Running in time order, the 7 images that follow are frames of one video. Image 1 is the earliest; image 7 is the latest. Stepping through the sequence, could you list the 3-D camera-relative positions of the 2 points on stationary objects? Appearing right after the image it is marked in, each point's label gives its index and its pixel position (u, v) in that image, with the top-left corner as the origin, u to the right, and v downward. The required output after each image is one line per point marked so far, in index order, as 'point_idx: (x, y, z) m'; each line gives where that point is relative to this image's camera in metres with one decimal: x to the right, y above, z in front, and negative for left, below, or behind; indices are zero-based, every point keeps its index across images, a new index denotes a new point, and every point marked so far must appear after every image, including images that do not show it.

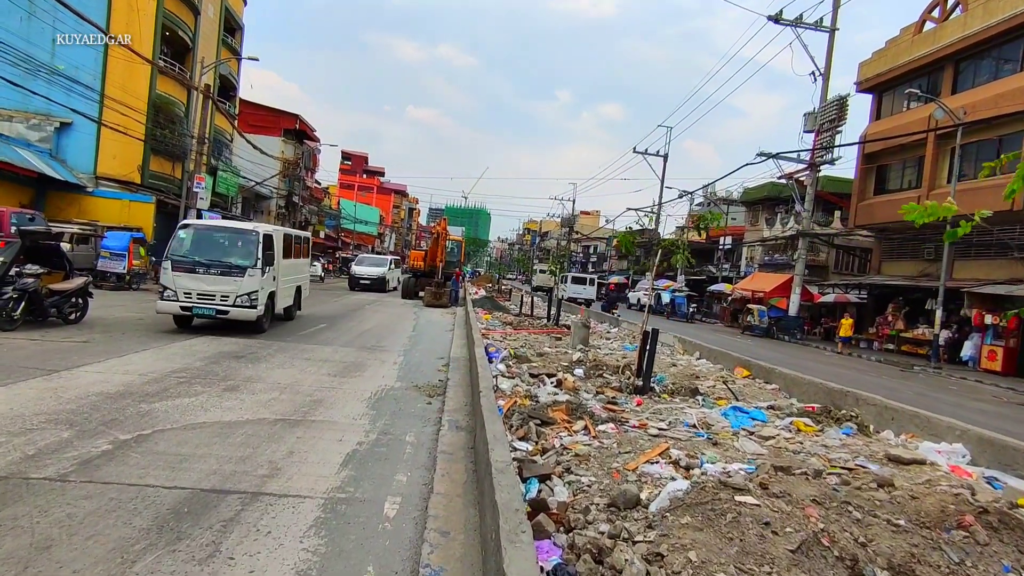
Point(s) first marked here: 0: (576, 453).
0: (+0.5, -1.3, +4.4) m
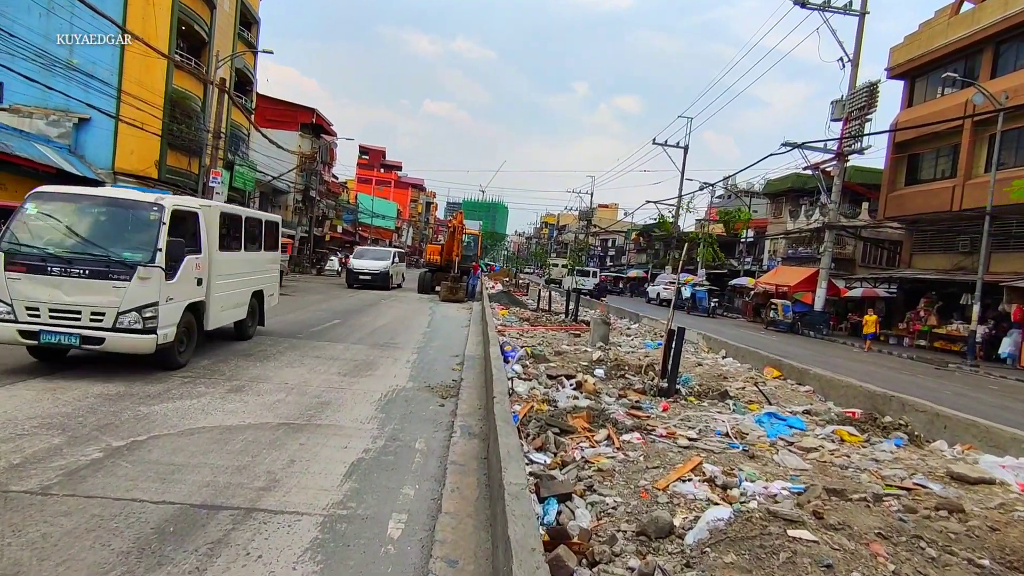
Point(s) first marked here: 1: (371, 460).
0: (+0.6, -1.3, +4.0) m
1: (-1.2, -1.5, +5.0) m
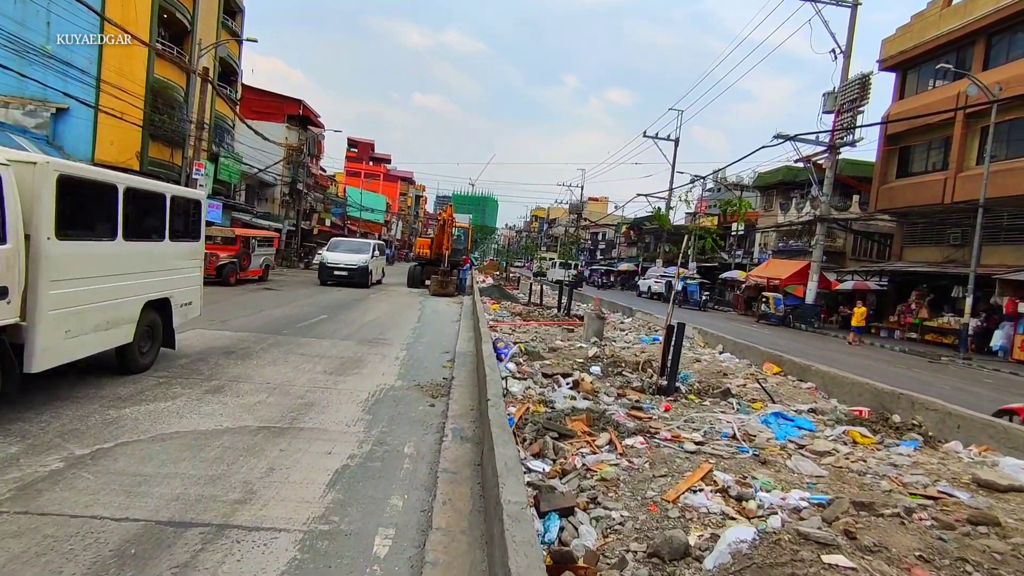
0: (+0.6, -1.2, +3.7) m
1: (-1.3, -1.5, +4.6) m
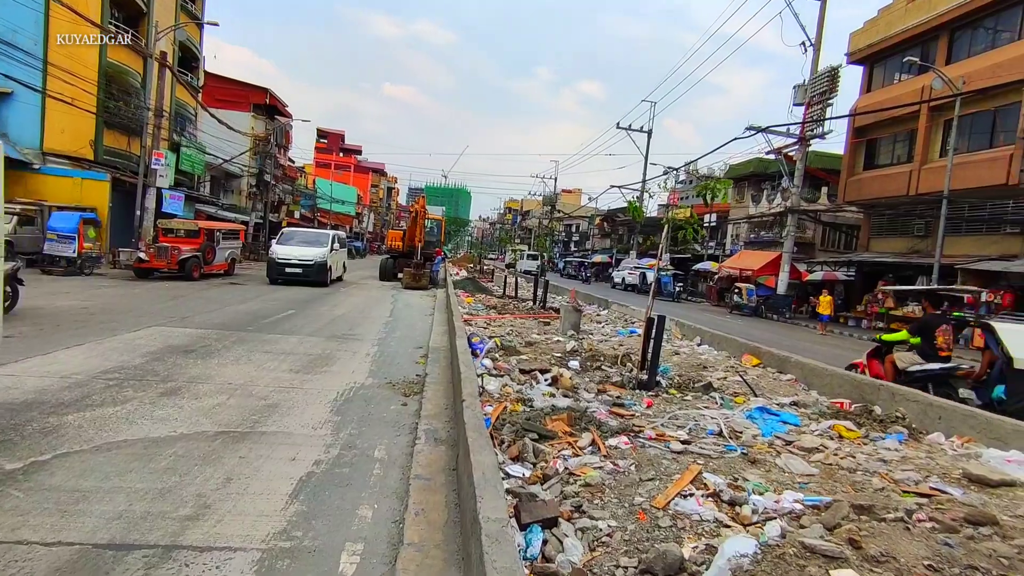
0: (+0.5, -1.2, +3.5) m
1: (-1.4, -1.4, +4.3) m
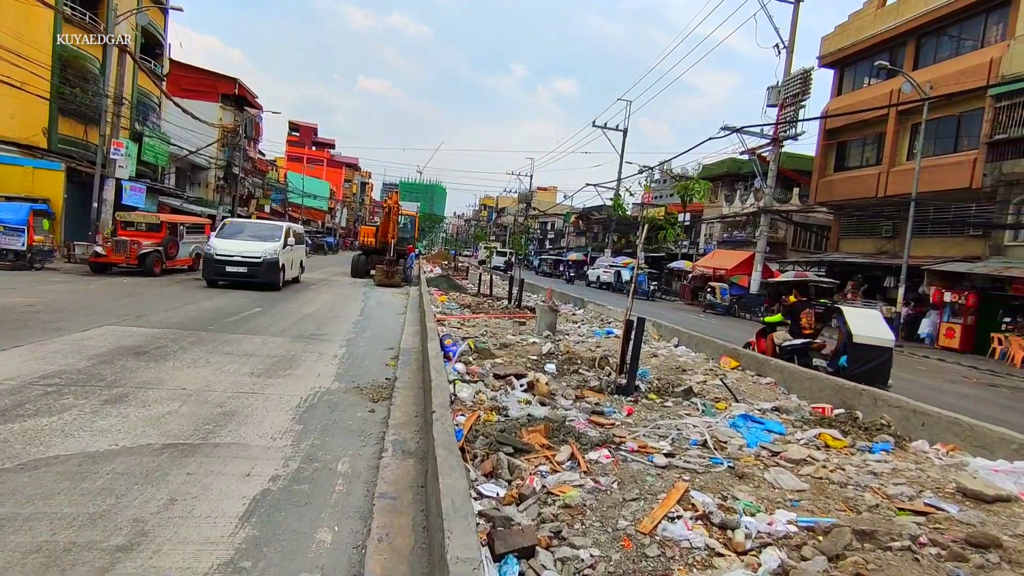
0: (+0.3, -1.2, +3.2) m
1: (-1.6, -1.4, +4.0) m
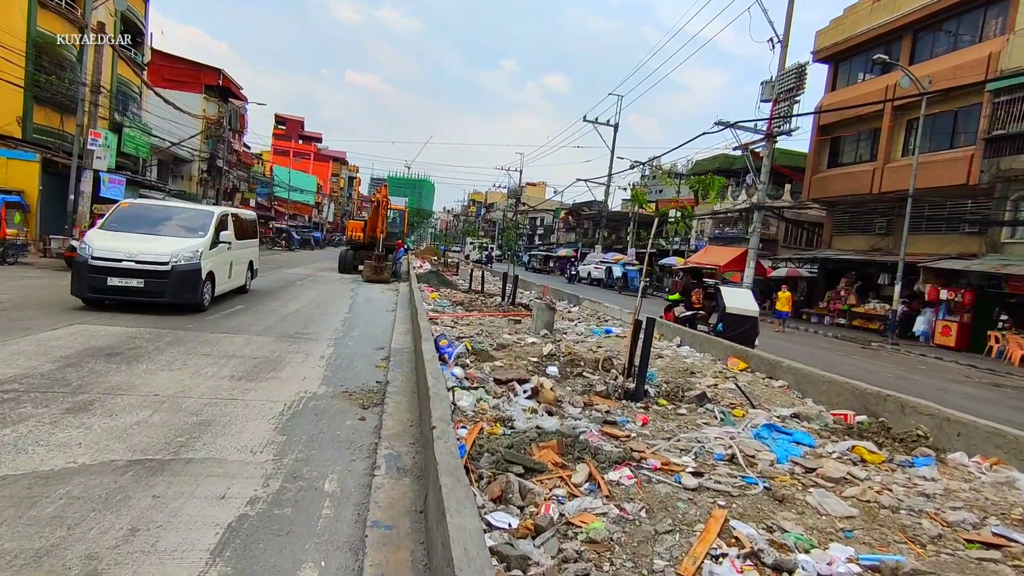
0: (+0.4, -1.2, +2.8) m
1: (-1.6, -1.4, +3.5) m
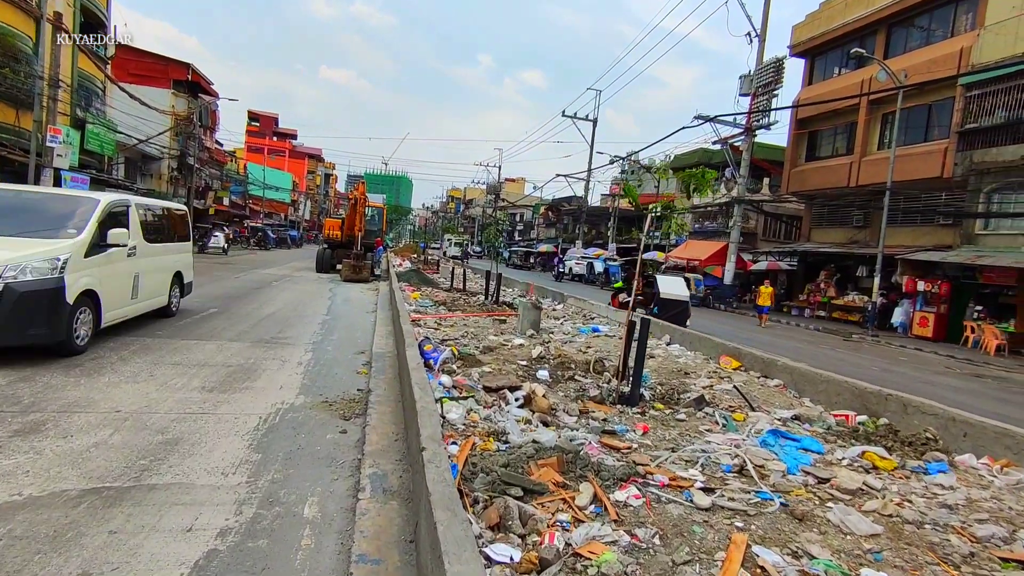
0: (+0.4, -1.2, +2.5) m
1: (-1.6, -1.5, +3.2) m
